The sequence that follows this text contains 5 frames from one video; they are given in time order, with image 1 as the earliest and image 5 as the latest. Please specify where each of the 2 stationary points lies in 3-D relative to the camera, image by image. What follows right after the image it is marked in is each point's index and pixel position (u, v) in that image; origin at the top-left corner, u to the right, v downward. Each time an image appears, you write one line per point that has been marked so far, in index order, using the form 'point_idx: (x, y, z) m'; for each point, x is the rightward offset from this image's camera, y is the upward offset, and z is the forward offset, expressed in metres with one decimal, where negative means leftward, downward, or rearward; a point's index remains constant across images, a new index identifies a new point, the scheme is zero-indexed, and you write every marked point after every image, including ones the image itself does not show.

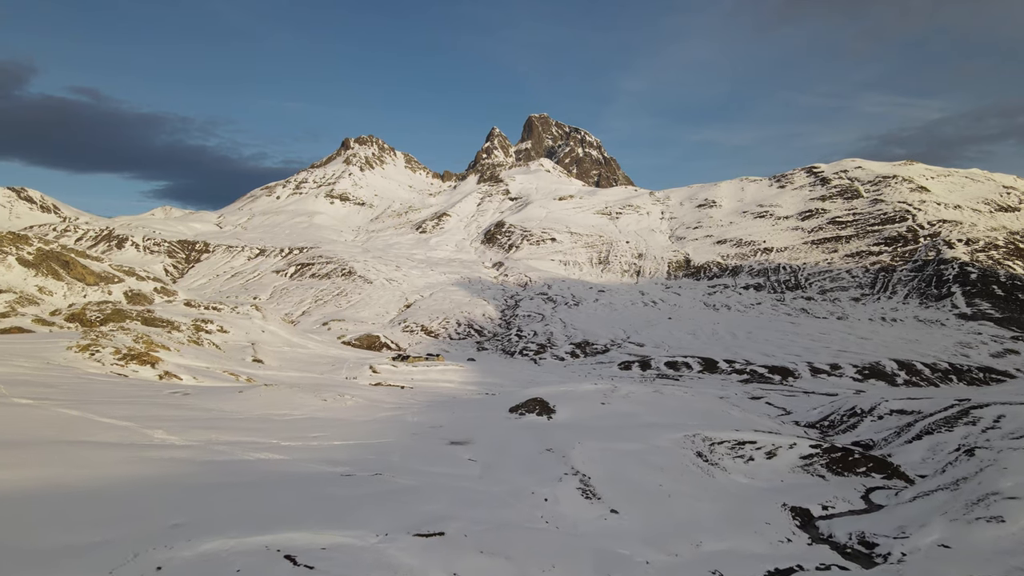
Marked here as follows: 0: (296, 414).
0: (-7.1, -4.2, +16.6) m
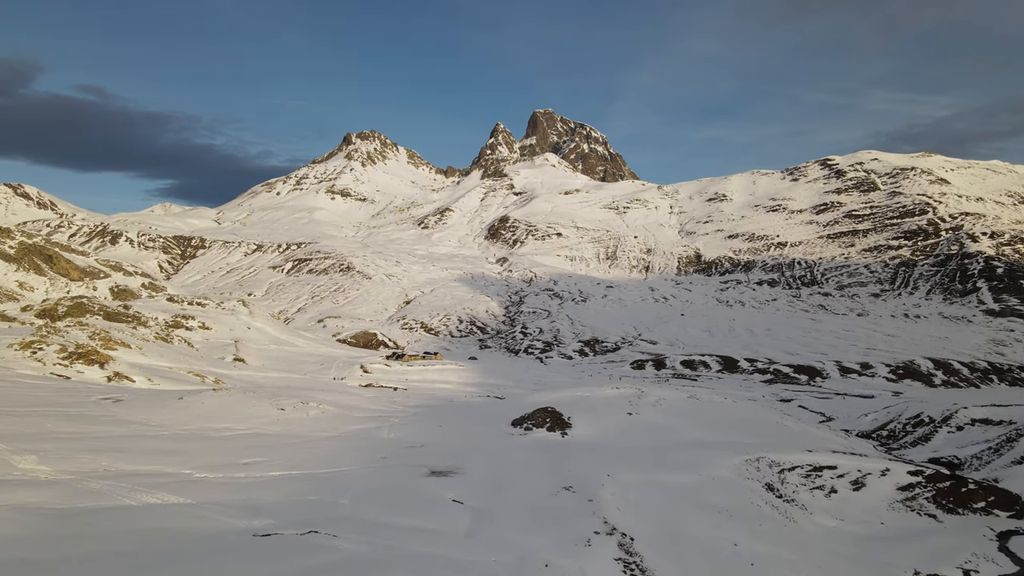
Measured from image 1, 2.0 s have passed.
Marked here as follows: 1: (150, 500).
0: (-7.1, -3.6, +13.0) m
1: (-5.9, -3.5, +8.2) m
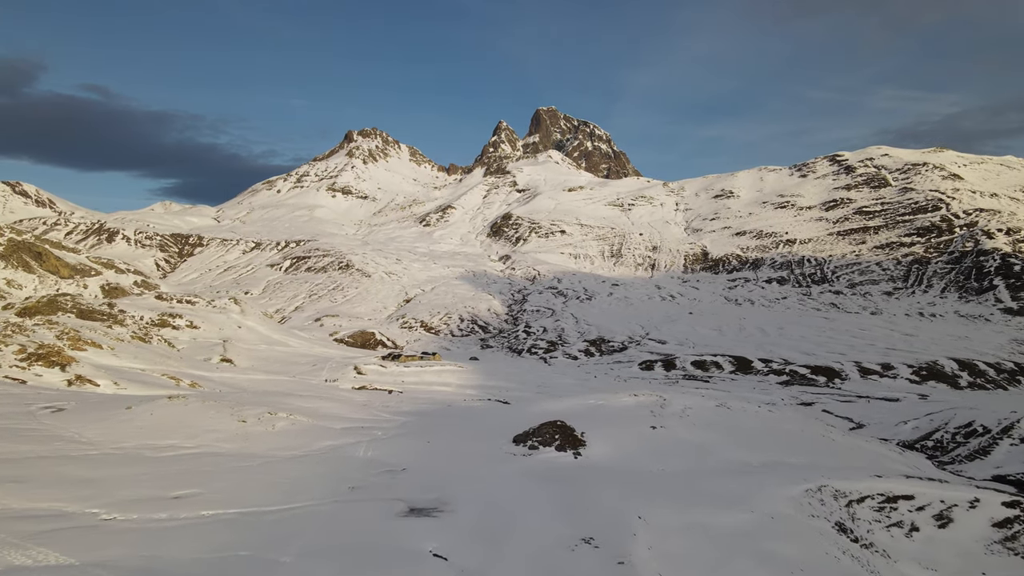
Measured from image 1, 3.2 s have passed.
0: (-7.0, -3.4, +10.8) m
1: (-5.9, -3.3, +6.0) m
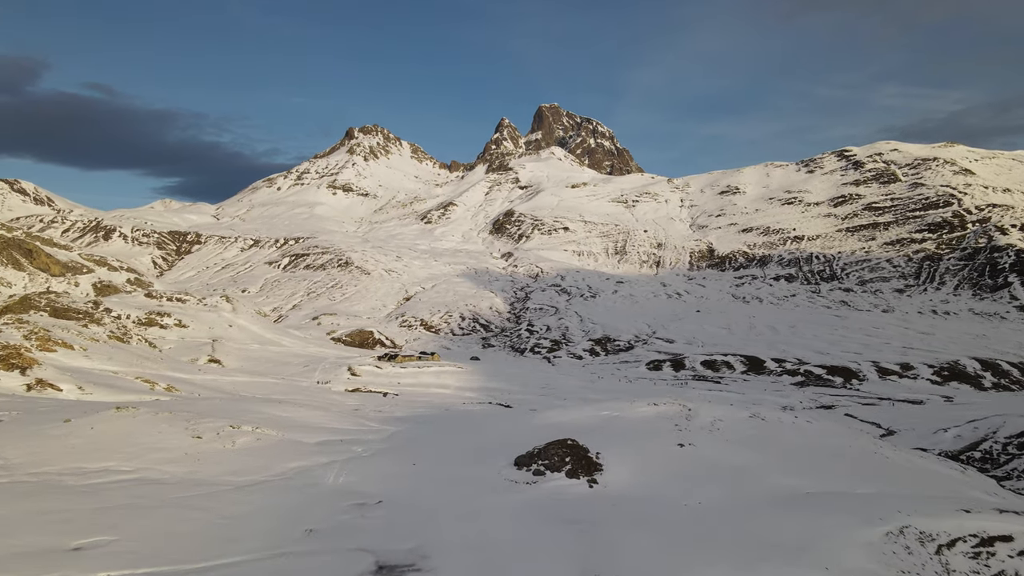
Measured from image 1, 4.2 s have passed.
0: (-7.0, -3.3, +9.0) m
1: (-5.9, -3.1, +4.2) m
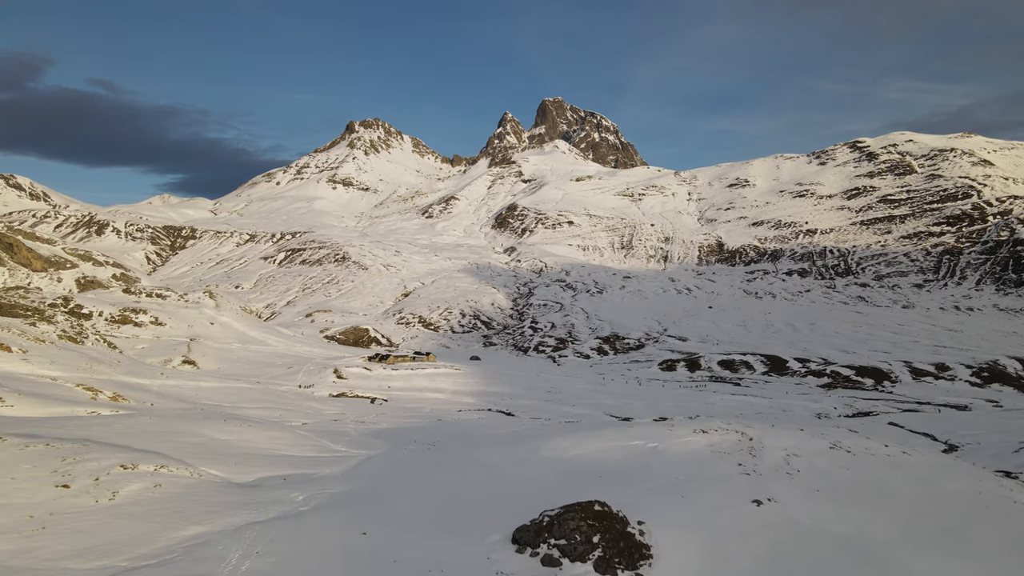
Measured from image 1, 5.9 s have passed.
0: (-7.0, -3.1, +5.9) m
1: (-6.0, -3.0, +1.0) m
